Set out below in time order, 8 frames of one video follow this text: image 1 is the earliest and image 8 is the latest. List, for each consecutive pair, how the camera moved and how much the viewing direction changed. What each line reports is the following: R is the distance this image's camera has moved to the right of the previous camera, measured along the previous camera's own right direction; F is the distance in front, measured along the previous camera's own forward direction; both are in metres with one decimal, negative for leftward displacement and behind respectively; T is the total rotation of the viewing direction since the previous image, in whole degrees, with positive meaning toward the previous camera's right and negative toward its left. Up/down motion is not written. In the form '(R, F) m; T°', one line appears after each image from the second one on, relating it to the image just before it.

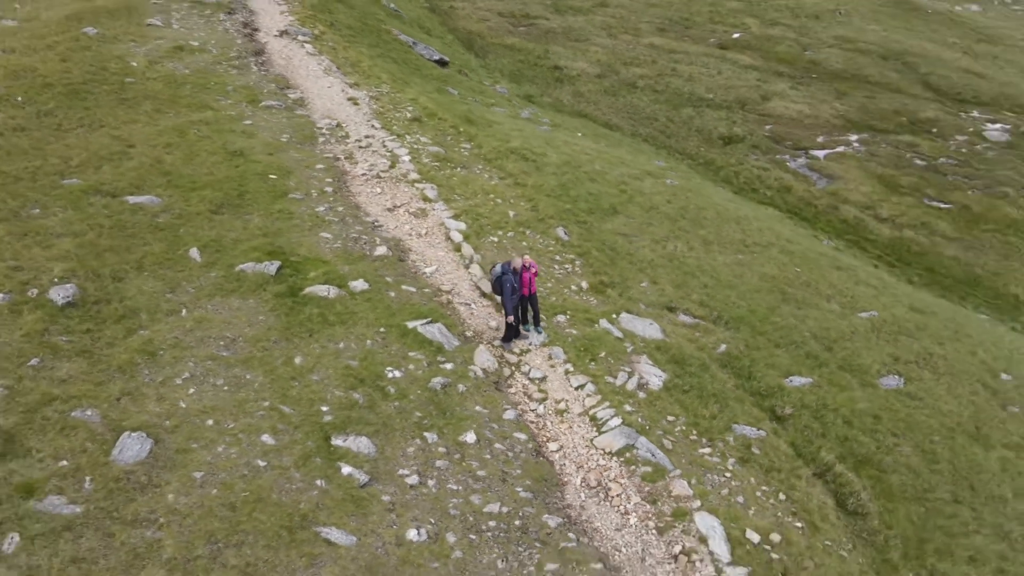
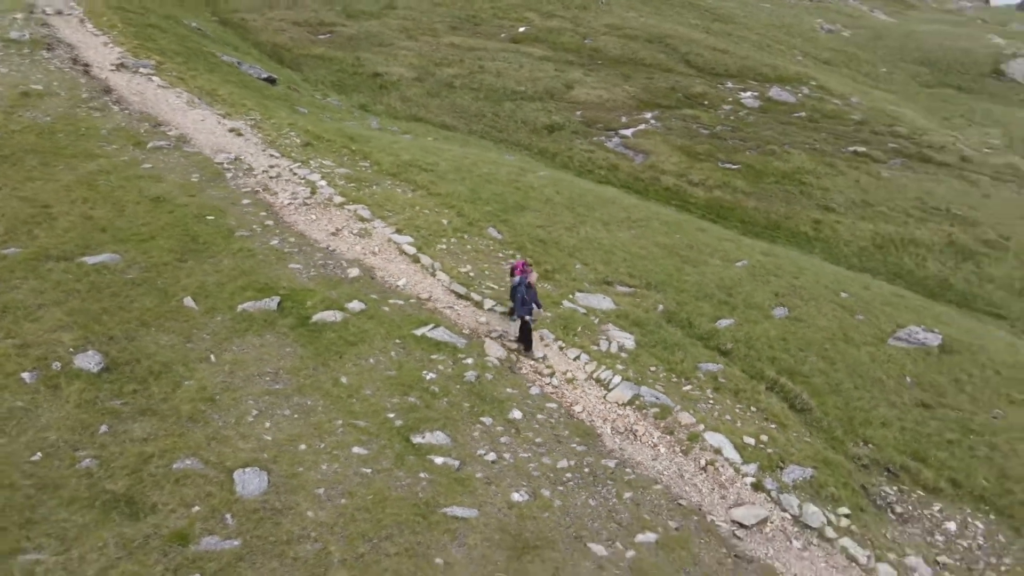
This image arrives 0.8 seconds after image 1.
(-4.0, -1.6) m; +16°
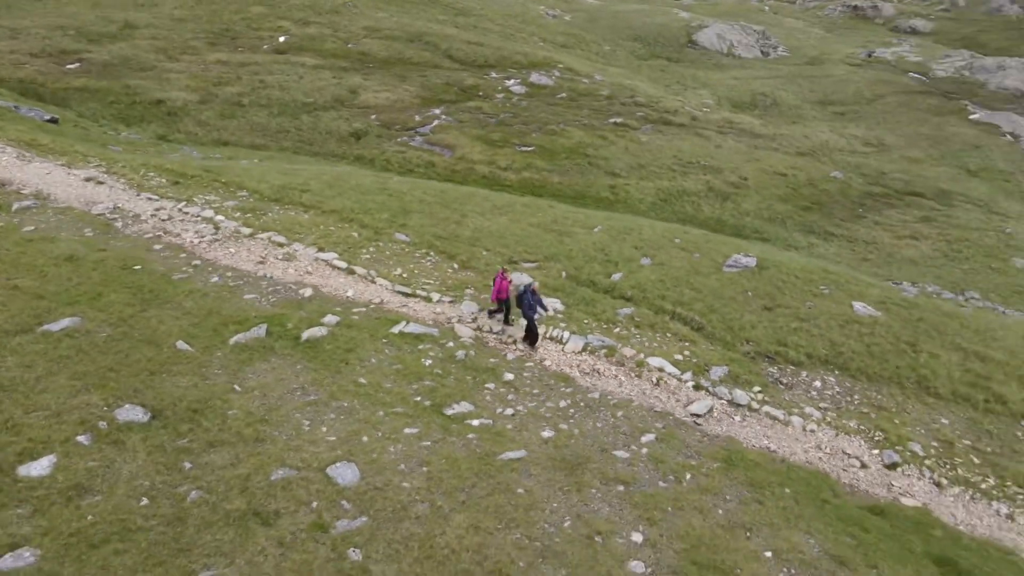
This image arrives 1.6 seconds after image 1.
(-4.5, -2.1) m; +18°
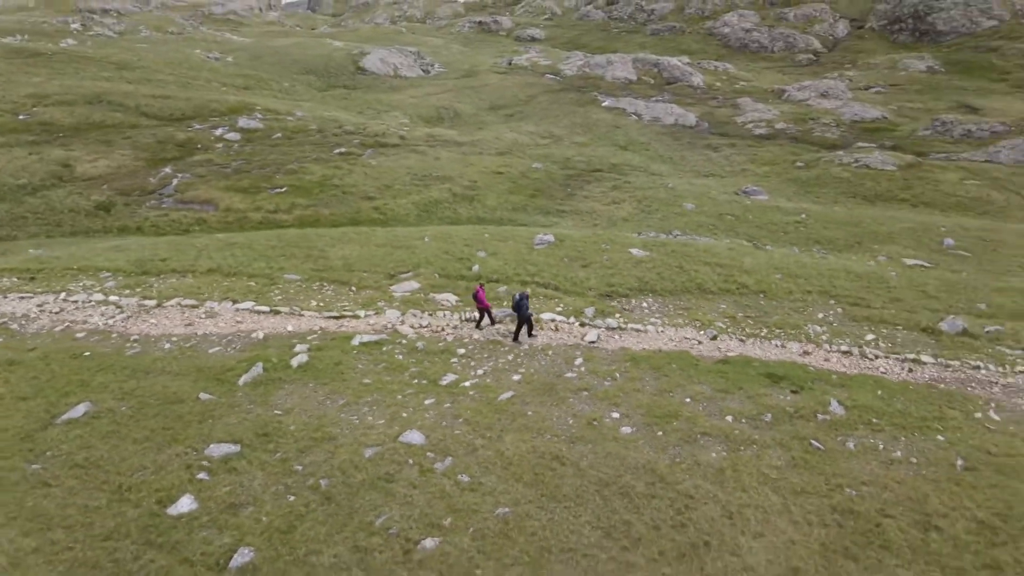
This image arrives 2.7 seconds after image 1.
(-6.8, -3.7) m; +24°
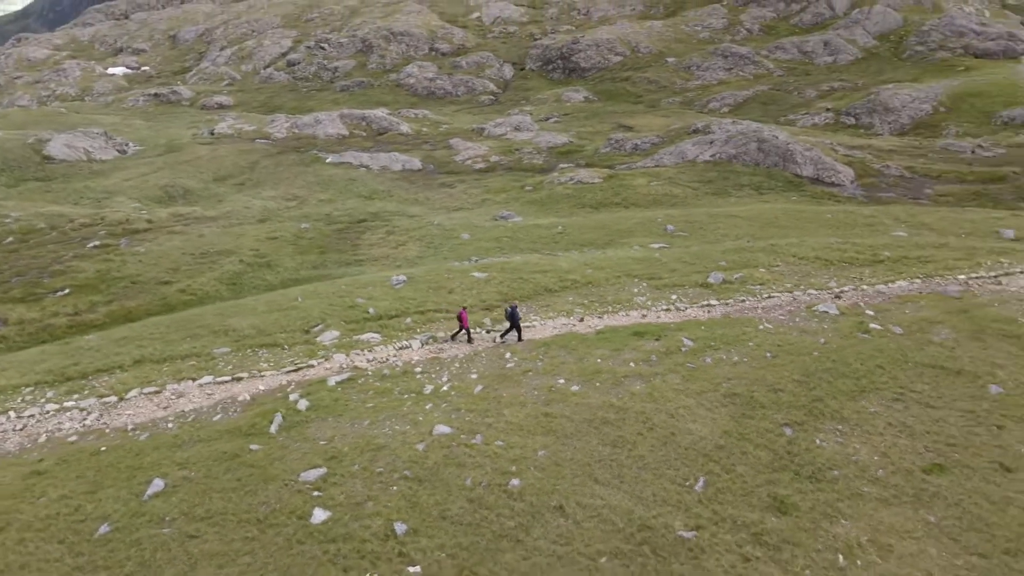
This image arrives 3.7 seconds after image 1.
(-7.8, -4.1) m; +23°
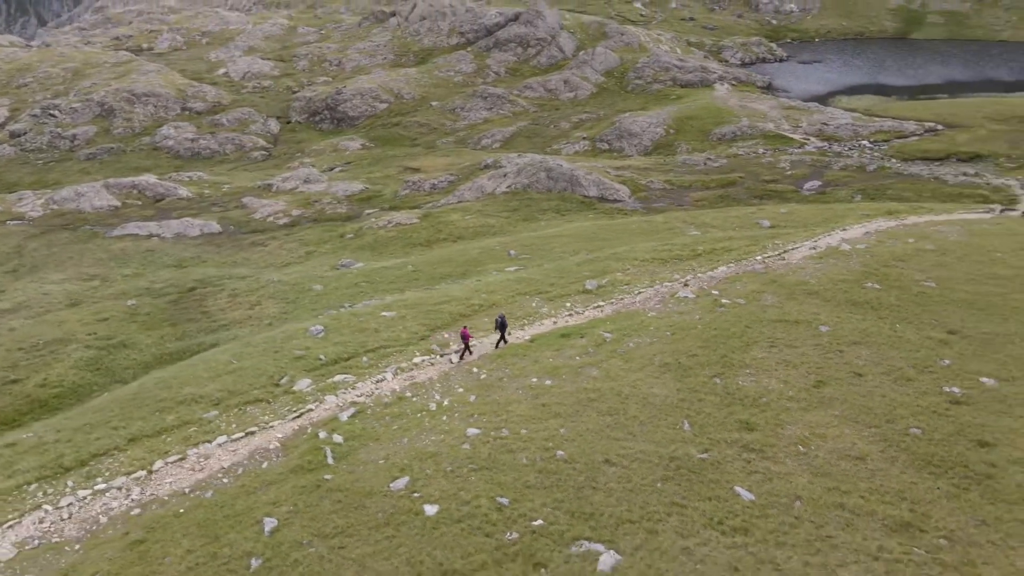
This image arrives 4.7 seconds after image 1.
(-8.1, -3.4) m; +19°
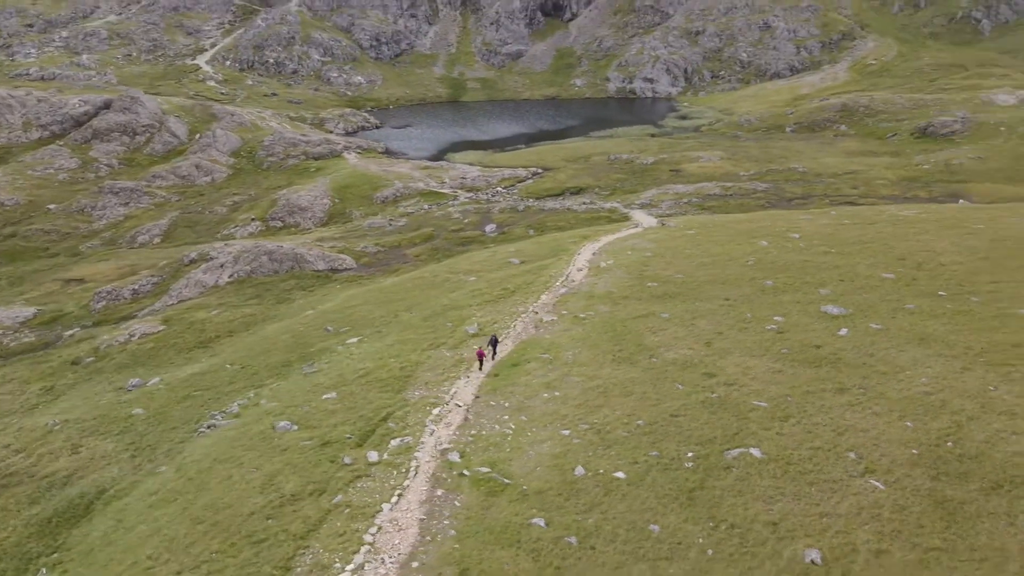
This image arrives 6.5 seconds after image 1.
(-19.7, -2.8) m; +32°
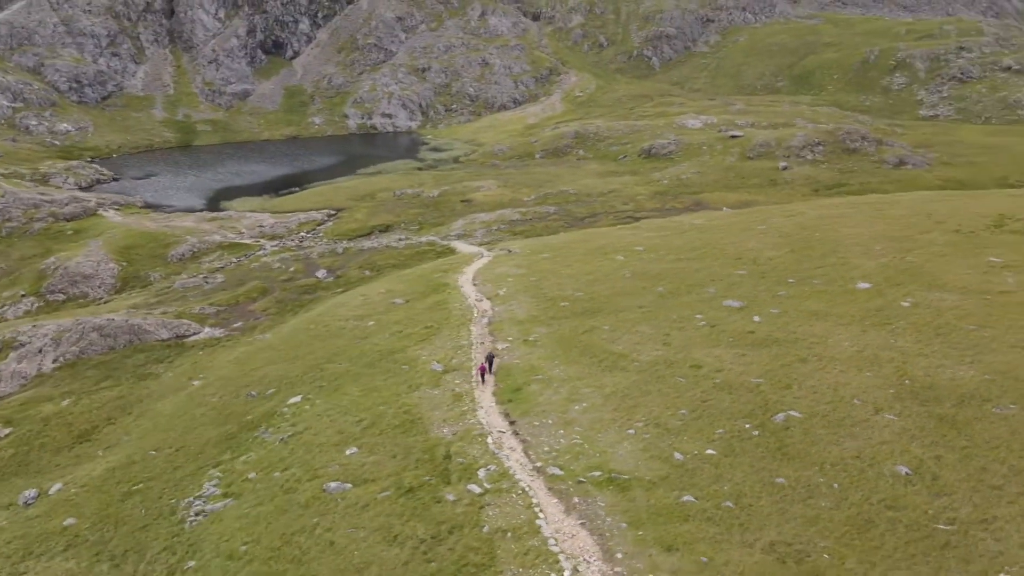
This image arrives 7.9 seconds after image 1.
(-16.6, -1.3) m; +21°
